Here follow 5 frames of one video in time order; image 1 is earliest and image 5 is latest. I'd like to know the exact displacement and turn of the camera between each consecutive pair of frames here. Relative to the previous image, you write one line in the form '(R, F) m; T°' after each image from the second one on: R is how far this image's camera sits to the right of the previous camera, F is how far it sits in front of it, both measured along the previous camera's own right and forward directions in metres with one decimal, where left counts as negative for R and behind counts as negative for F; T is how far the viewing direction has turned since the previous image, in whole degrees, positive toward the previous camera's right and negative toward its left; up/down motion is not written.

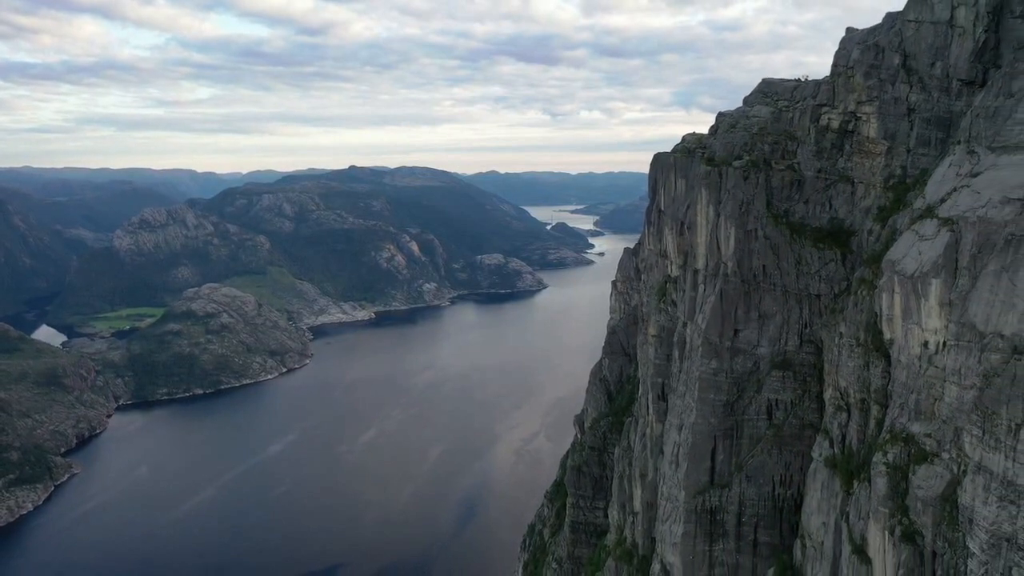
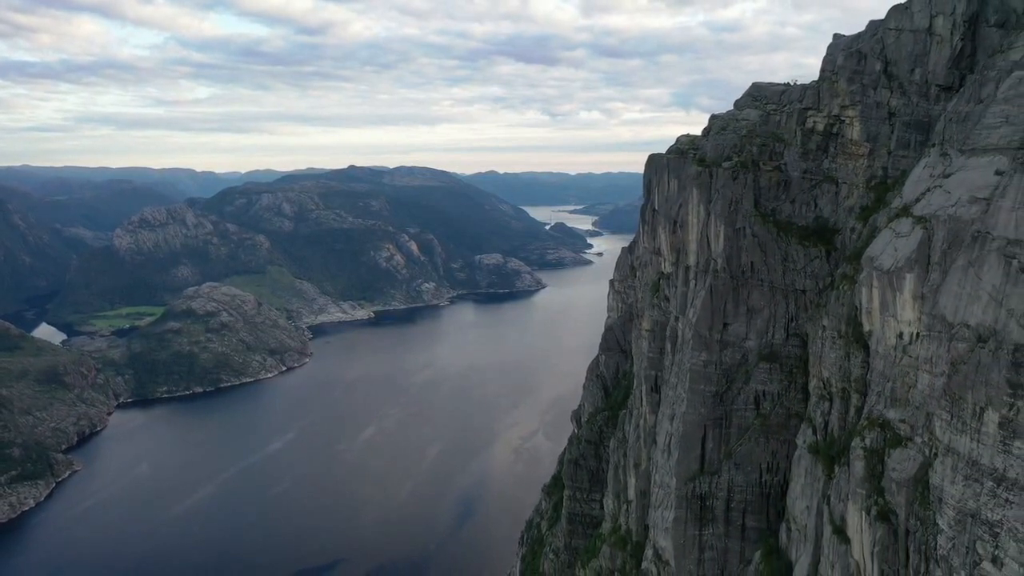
(0.0, -0.9) m; 0°
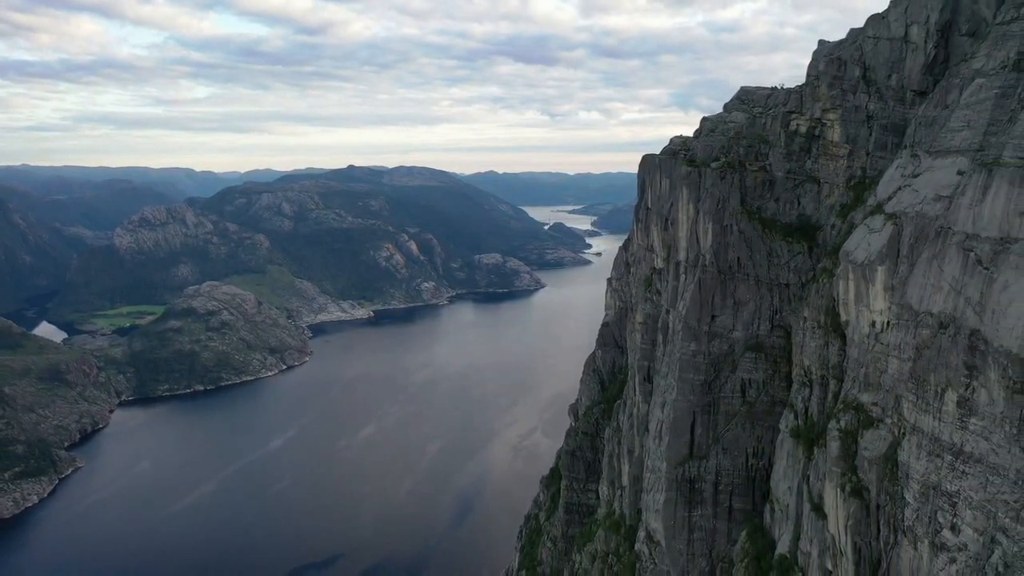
(0.0, -1.1) m; 0°
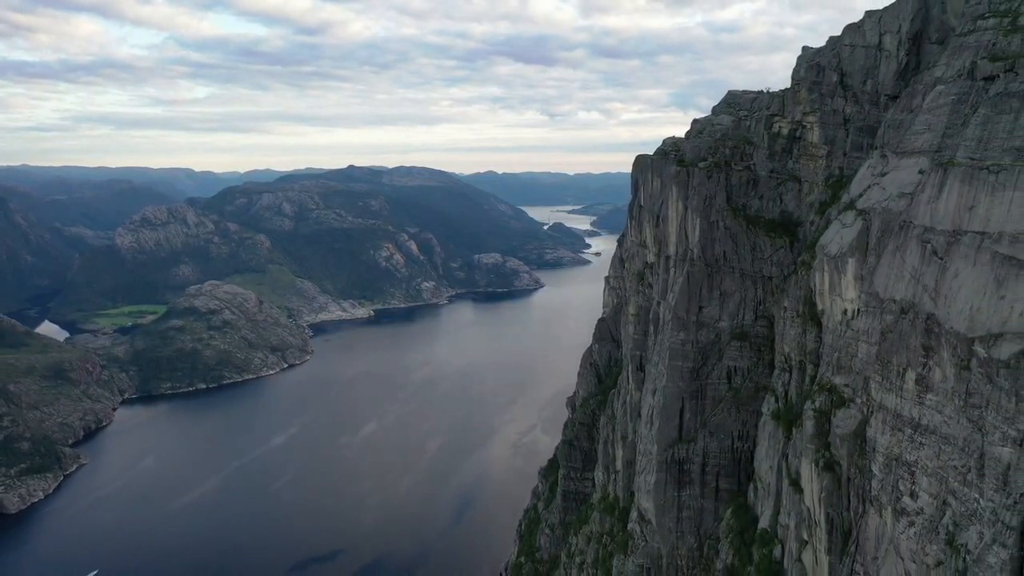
(0.0, -1.3) m; 0°
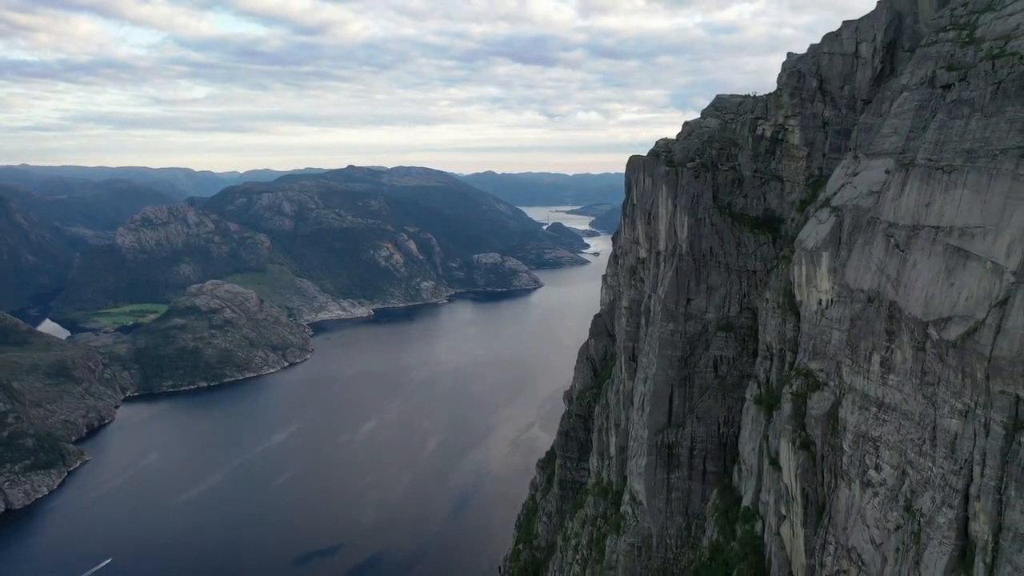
(0.0, -1.3) m; 0°
